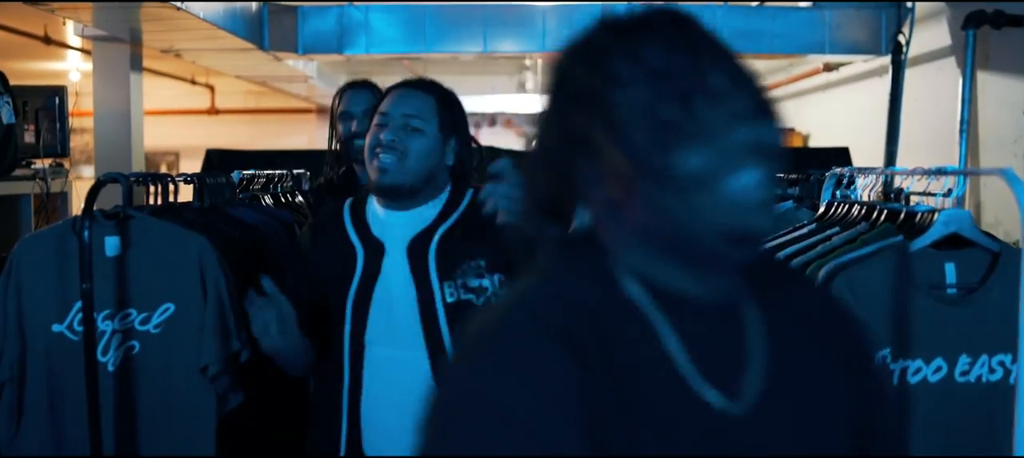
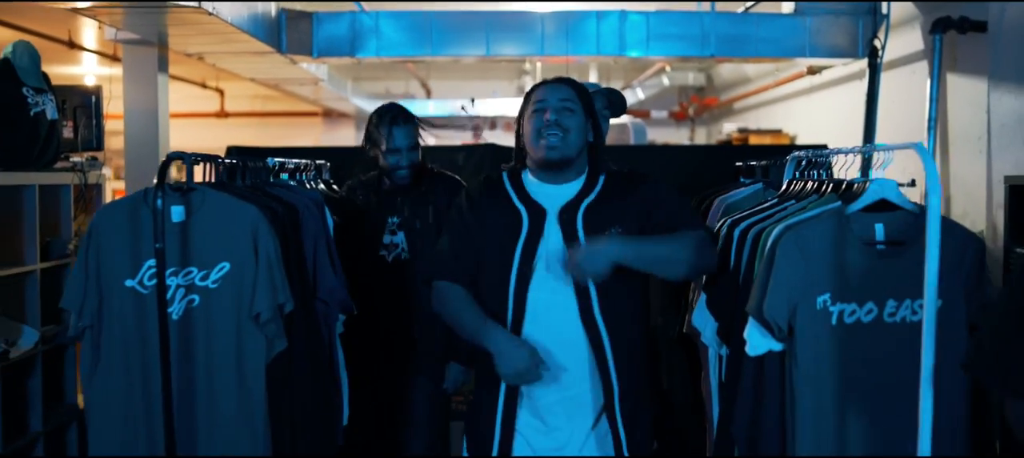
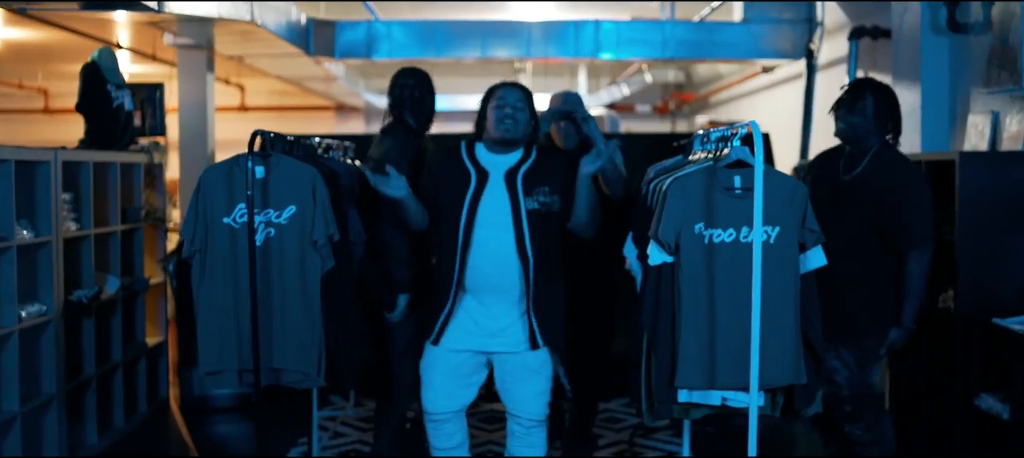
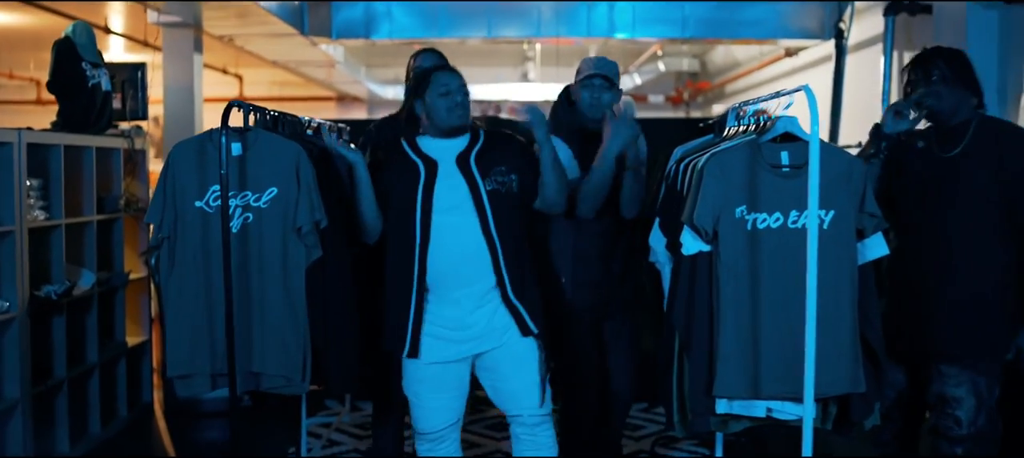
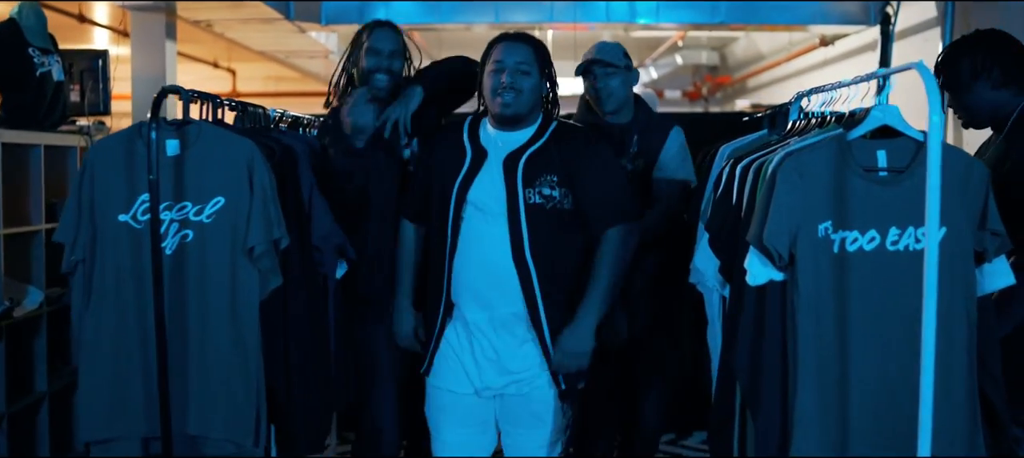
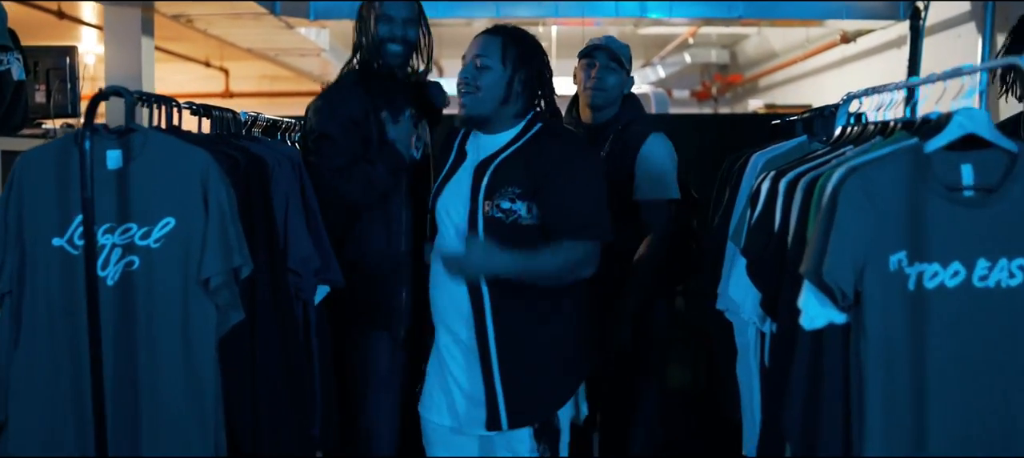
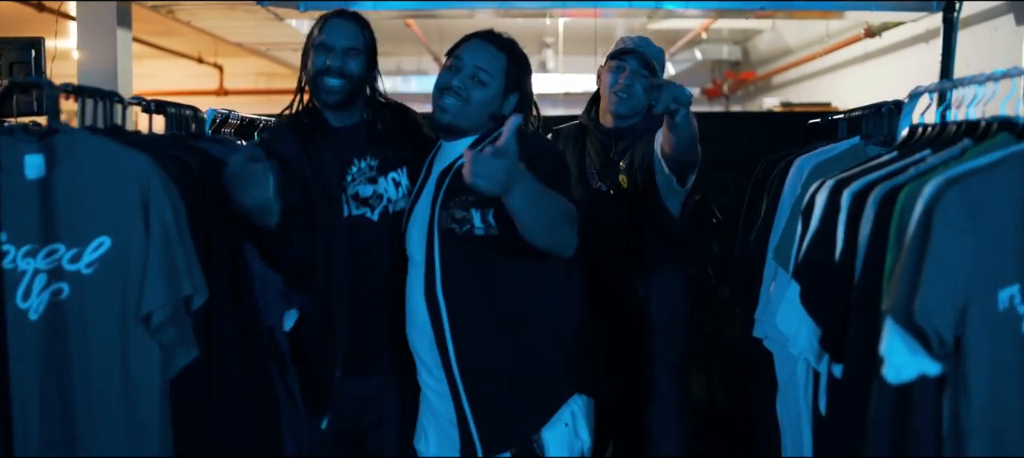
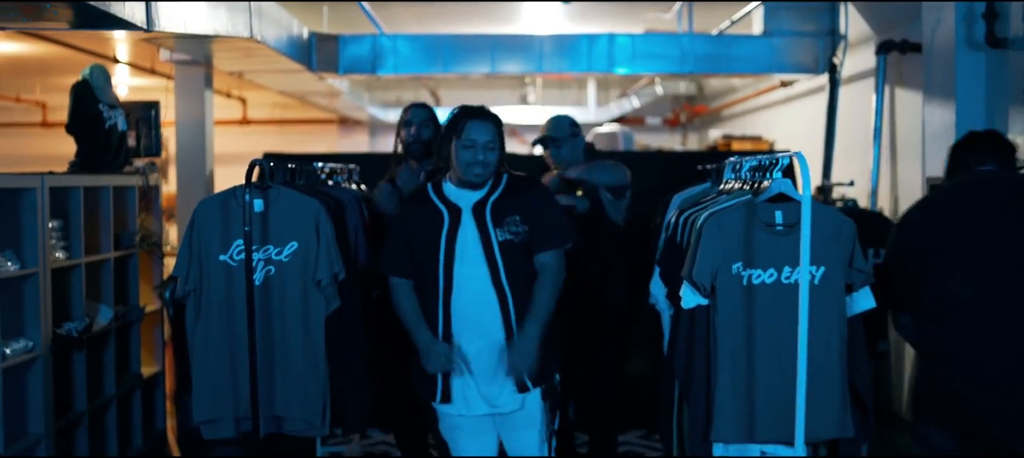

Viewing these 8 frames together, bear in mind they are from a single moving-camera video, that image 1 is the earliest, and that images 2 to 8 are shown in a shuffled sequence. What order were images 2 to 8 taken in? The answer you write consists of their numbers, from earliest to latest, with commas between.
2, 8, 3, 4, 5, 6, 7
